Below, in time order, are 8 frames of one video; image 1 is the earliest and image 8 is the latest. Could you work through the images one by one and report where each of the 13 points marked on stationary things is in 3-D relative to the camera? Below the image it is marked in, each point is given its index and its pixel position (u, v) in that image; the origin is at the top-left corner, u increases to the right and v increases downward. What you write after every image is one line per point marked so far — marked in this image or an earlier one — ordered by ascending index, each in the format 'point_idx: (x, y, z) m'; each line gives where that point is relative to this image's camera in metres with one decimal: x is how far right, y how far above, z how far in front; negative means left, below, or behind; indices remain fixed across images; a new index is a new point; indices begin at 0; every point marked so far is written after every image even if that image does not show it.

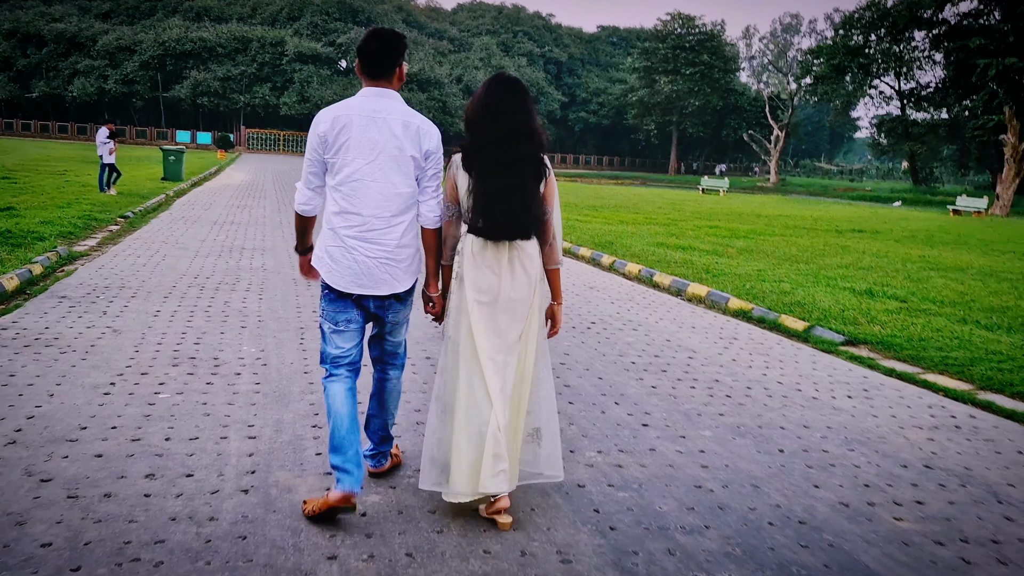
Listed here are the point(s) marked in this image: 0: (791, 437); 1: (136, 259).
0: (+1.3, -0.7, +4.3) m
1: (-3.7, +0.3, +9.2) m
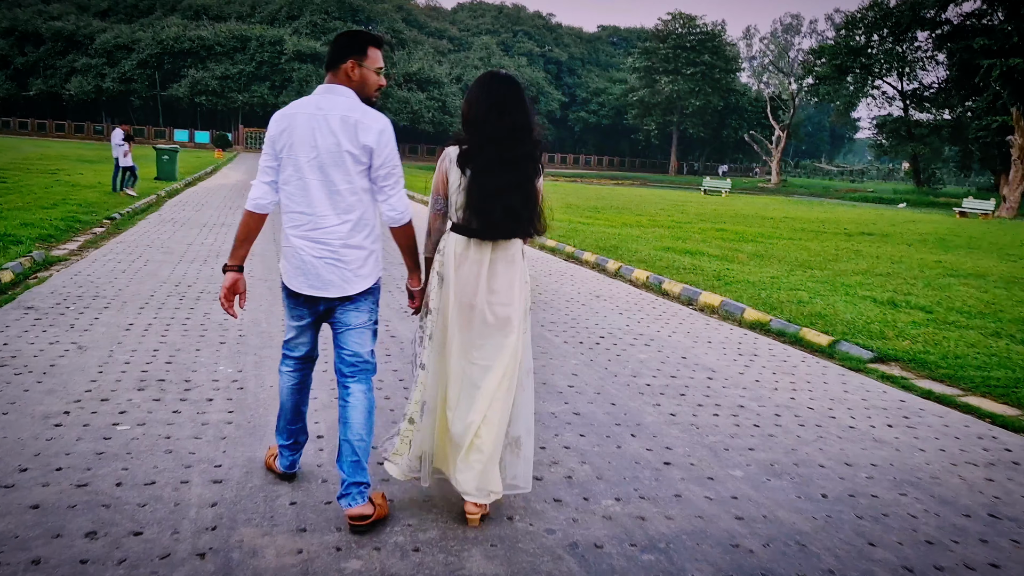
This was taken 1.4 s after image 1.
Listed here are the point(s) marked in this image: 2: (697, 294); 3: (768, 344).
0: (+1.3, -0.8, +3.8) m
1: (-3.7, +0.2, +8.7) m
2: (+1.7, -0.1, +8.7) m
3: (+1.9, -0.4, +6.8) m
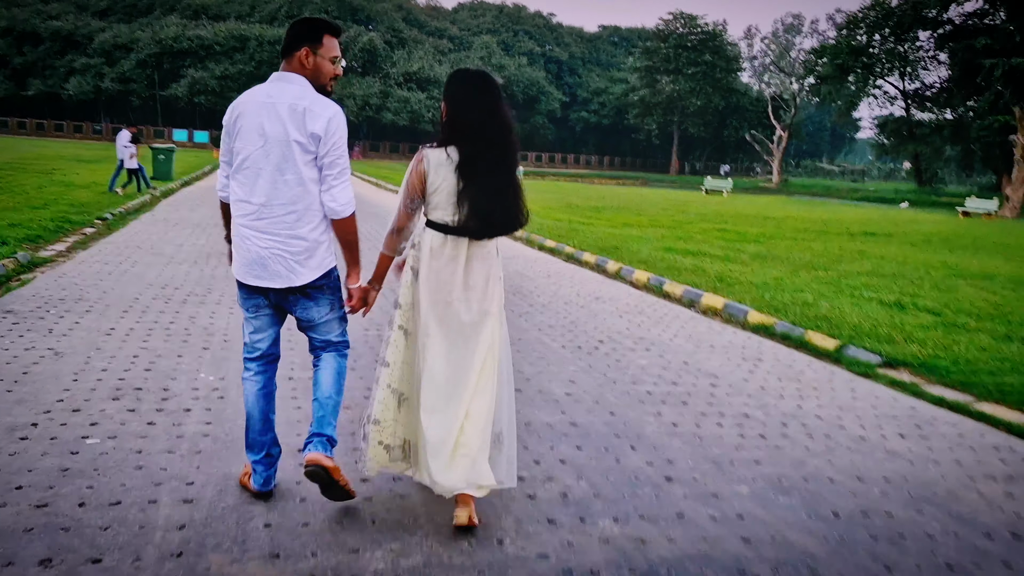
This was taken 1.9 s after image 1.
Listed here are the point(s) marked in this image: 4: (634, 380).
0: (+1.3, -0.8, +3.6) m
1: (-3.7, +0.2, +8.4) m
2: (+1.7, -0.1, +8.5) m
3: (+1.9, -0.4, +6.6) m
4: (+0.7, -0.5, +5.2) m
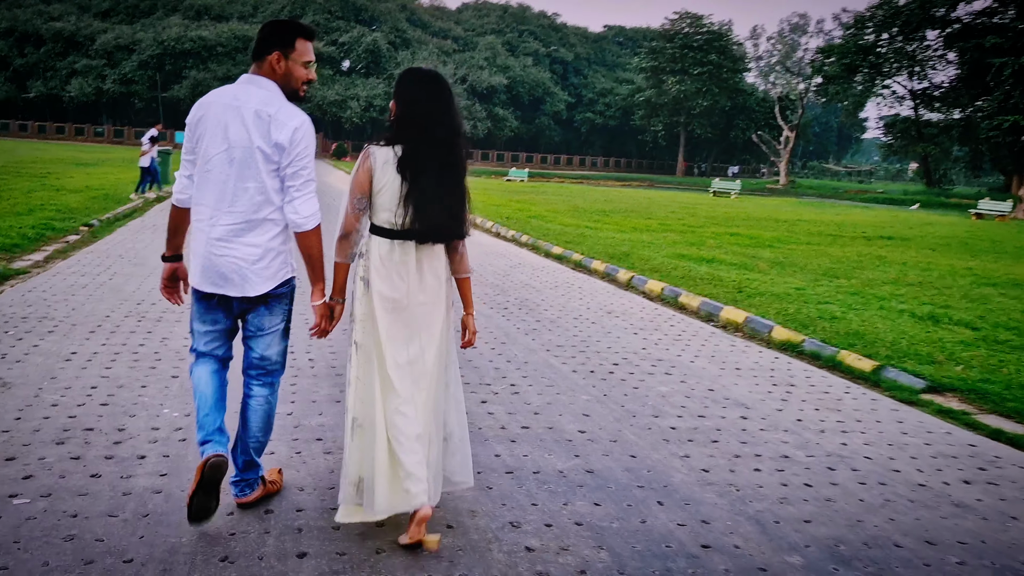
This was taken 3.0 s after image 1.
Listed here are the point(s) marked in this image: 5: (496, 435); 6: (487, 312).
0: (+1.3, -0.9, +3.0) m
1: (-3.7, +0.1, +7.9) m
2: (+1.8, -0.2, +7.9) m
3: (+1.9, -0.5, +6.0) m
4: (+0.7, -0.6, +4.6) m
5: (-0.1, -0.7, +4.1) m
6: (-0.2, -0.2, +7.2) m
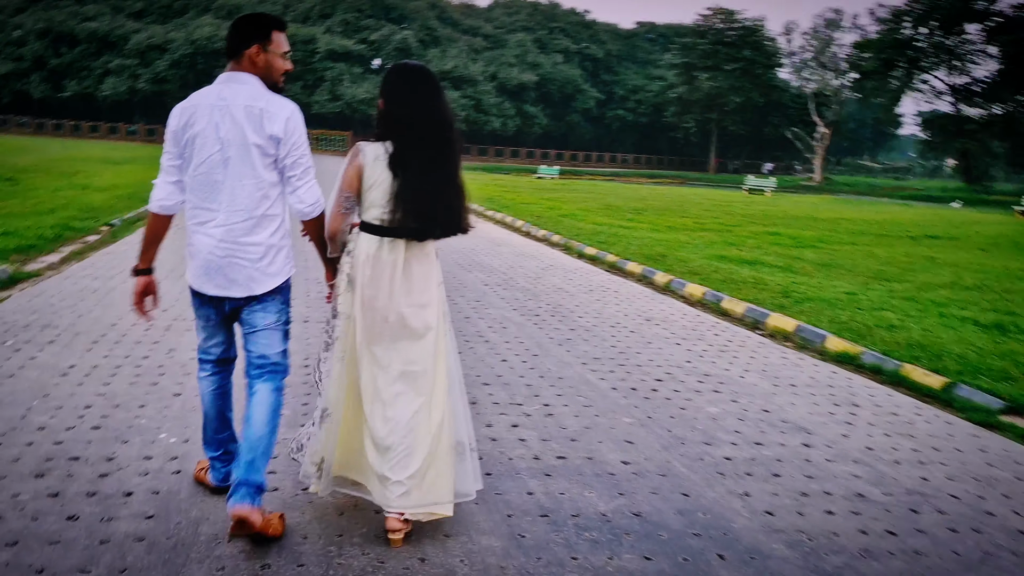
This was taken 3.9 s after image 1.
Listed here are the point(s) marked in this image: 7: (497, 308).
0: (+1.4, -1.0, +2.5) m
1: (-3.4, +0.1, +7.5) m
2: (+2.0, -0.2, +7.4) m
3: (+2.1, -0.6, +5.5) m
4: (+0.9, -0.7, +4.1) m
5: (+0.1, -0.7, +3.6) m
6: (0.0, -0.2, +6.8) m
7: (-0.1, -0.2, +7.2) m
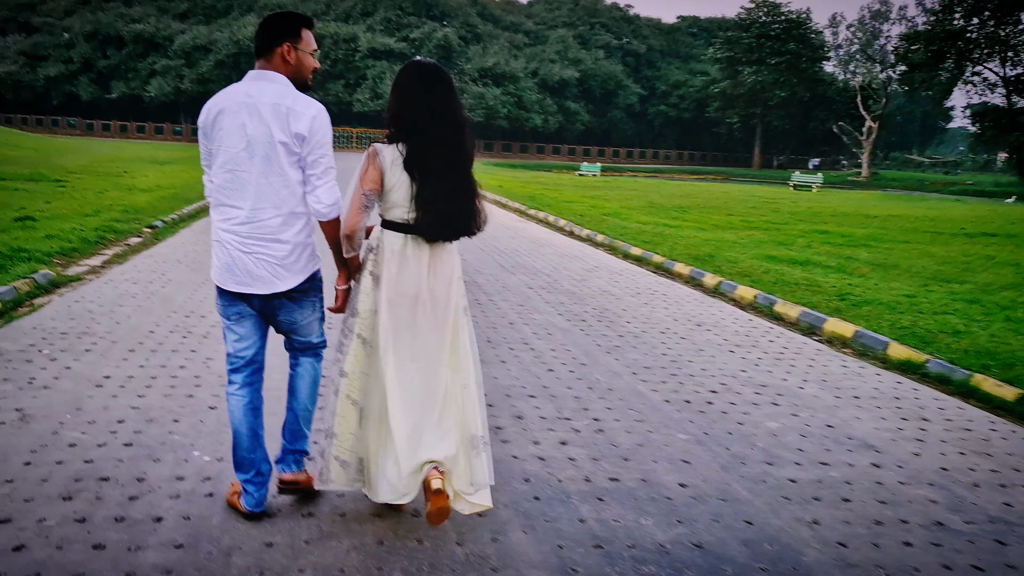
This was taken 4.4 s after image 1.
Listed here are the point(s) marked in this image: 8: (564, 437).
0: (+1.5, -1.0, +2.2) m
1: (-3.1, 0.0, +7.5) m
2: (+2.4, -0.2, +7.0) m
3: (+2.4, -0.6, +5.2) m
4: (+1.1, -0.7, +3.9) m
5: (+0.2, -0.7, +3.4) m
6: (+0.4, -0.3, +6.5) m
7: (+0.2, -0.2, +7.0) m
8: (+0.2, -0.6, +4.0) m
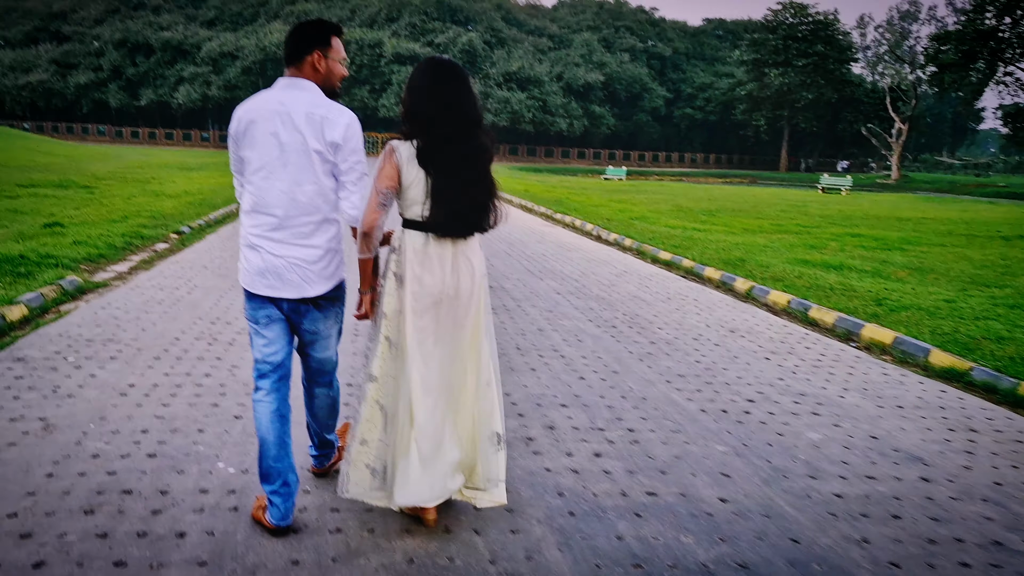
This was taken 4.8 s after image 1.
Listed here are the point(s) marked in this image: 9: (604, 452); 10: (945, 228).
0: (+1.6, -1.0, +2.0) m
1: (-2.8, 0.0, +7.4) m
2: (+2.6, -0.3, +6.9) m
3: (+2.5, -0.6, +5.0) m
4: (+1.2, -0.7, +3.7) m
5: (+0.4, -0.8, +3.3) m
6: (+0.6, -0.3, +6.4) m
7: (+0.4, -0.2, +6.9) m
8: (+0.4, -0.7, +3.9) m
9: (+0.4, -0.7, +3.8) m
10: (+8.5, +1.2, +18.1) m
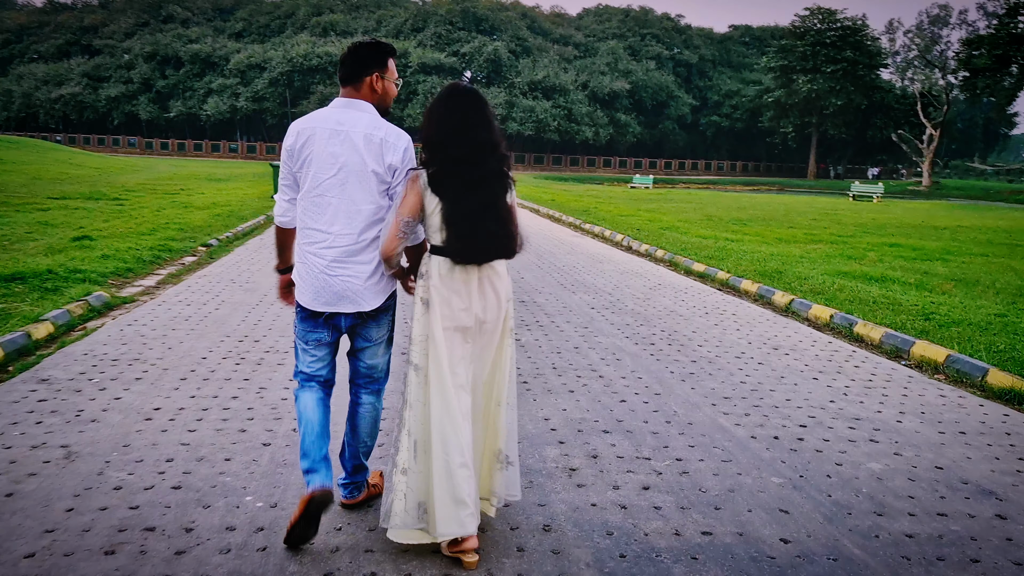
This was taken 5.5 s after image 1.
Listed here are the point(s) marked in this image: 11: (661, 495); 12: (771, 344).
0: (+1.7, -1.1, +1.8) m
1: (-2.6, -0.2, +7.3) m
2: (+2.8, -0.4, +6.6) m
3: (+2.7, -0.7, +4.7) m
4: (+1.4, -0.8, +3.5) m
5: (+0.5, -0.8, +3.0) m
6: (+0.8, -0.4, +6.2) m
7: (+0.7, -0.3, +6.7) m
8: (+0.5, -0.8, +3.7) m
9: (+0.5, -0.8, +3.6) m
10: (+9.0, +1.0, +17.7) m
11: (+0.6, -0.8, +3.5) m
12: (+1.9, -0.4, +6.7) m
